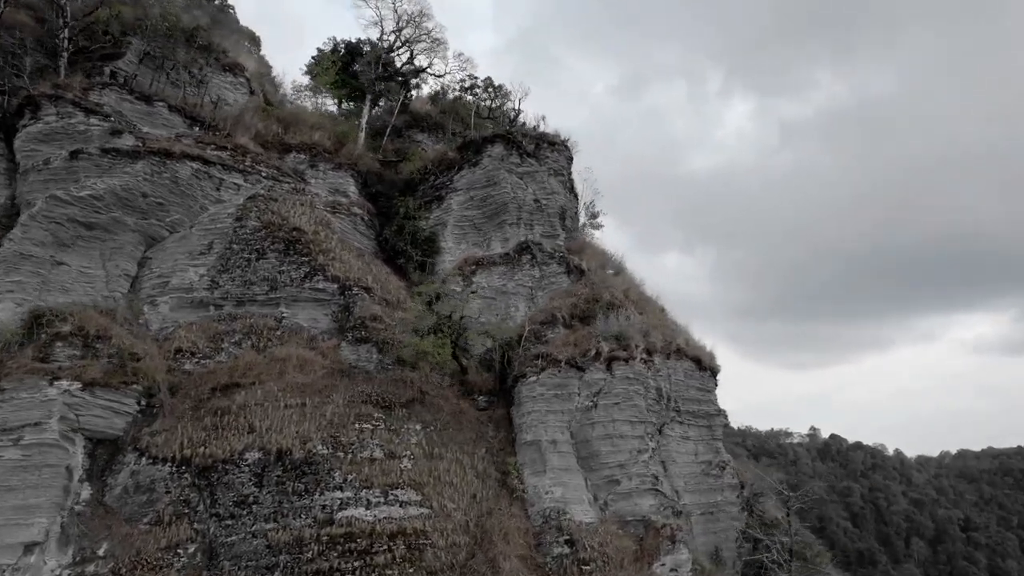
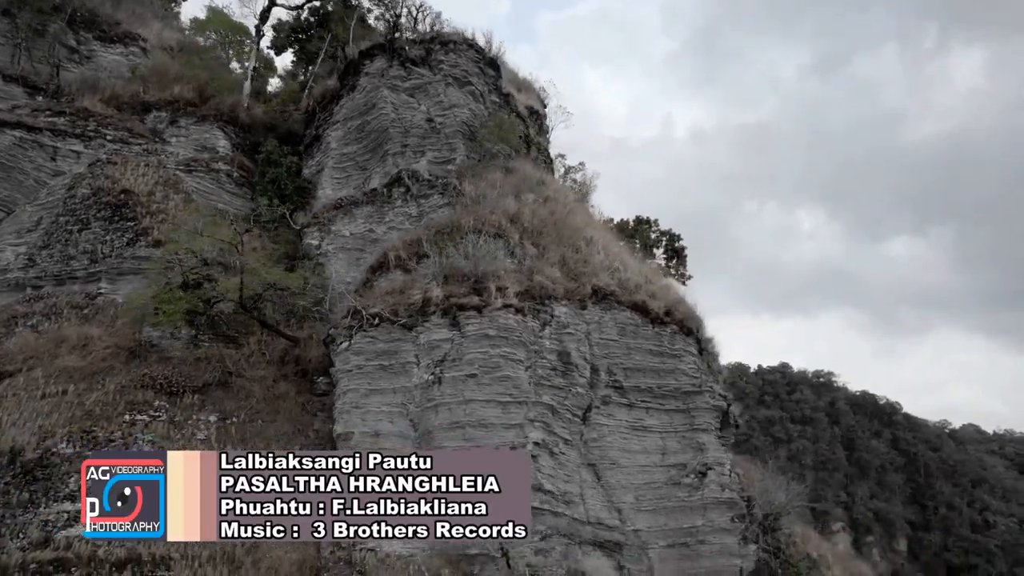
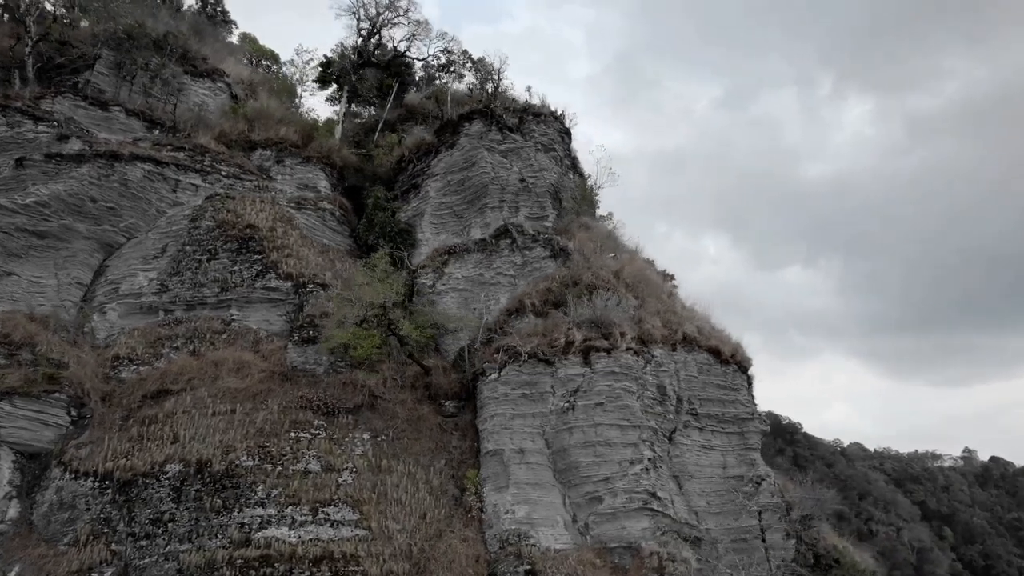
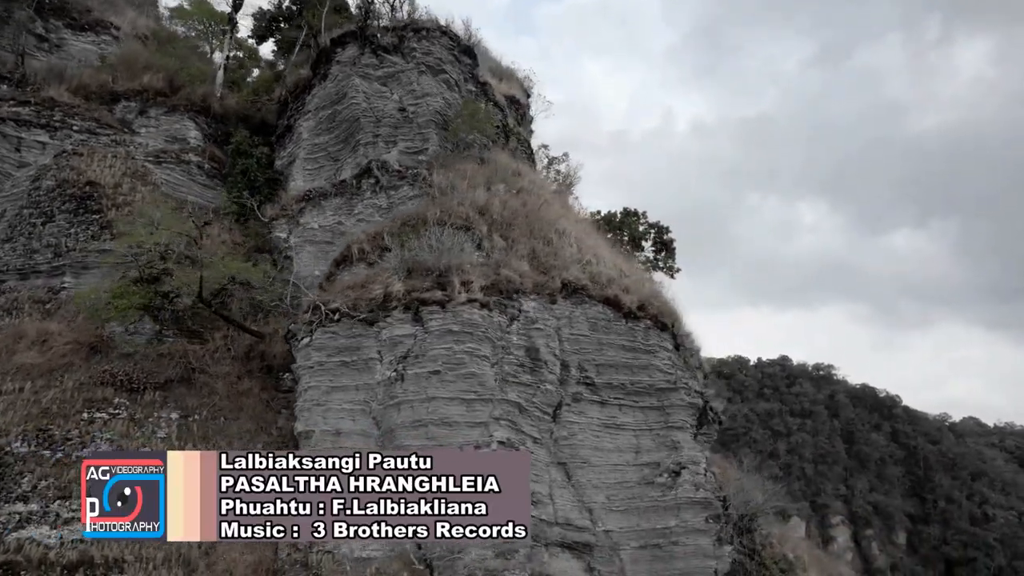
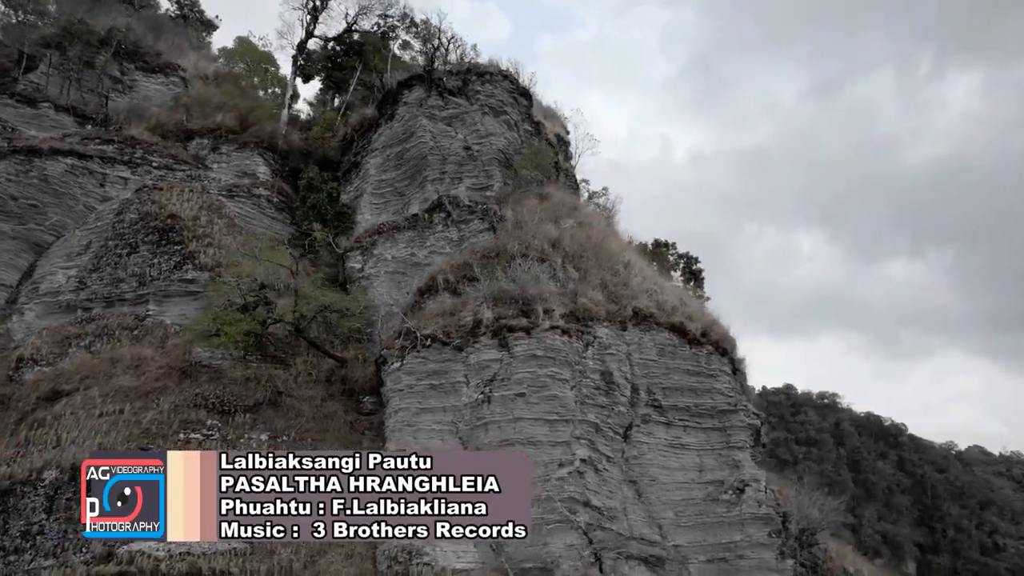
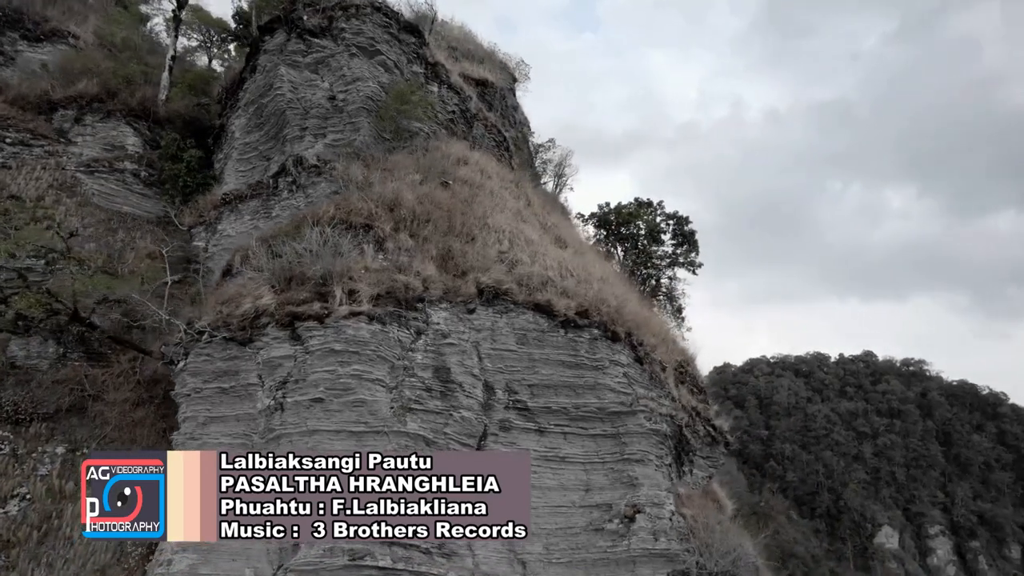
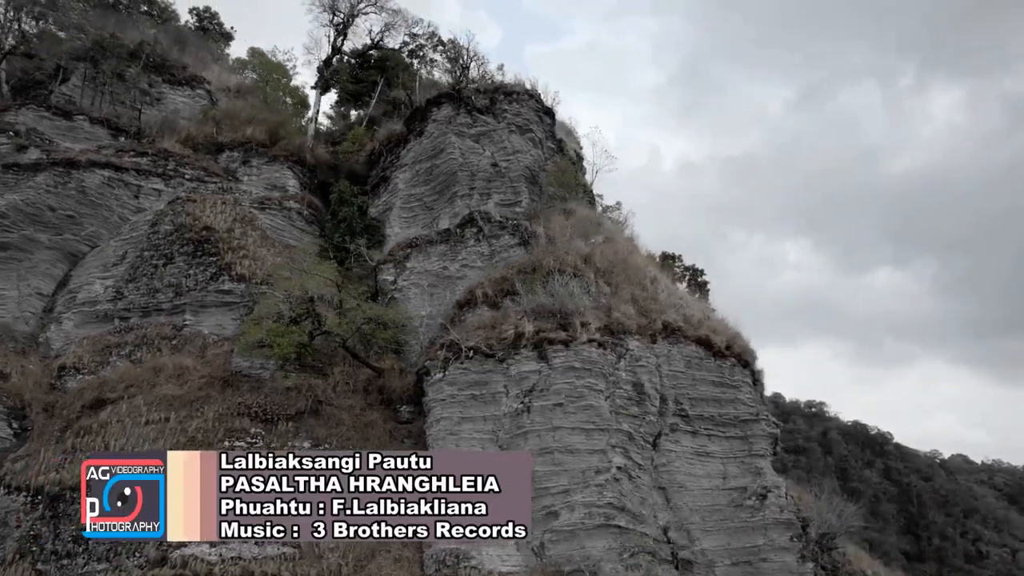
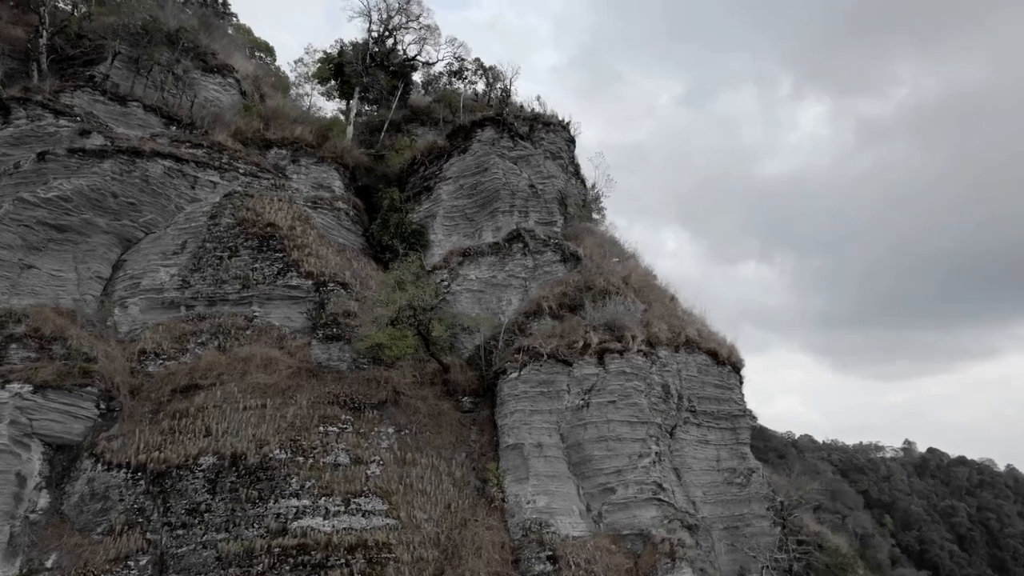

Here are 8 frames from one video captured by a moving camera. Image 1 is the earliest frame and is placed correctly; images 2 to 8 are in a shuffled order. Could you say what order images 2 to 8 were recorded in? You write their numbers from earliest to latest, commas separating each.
8, 3, 7, 5, 2, 4, 6
